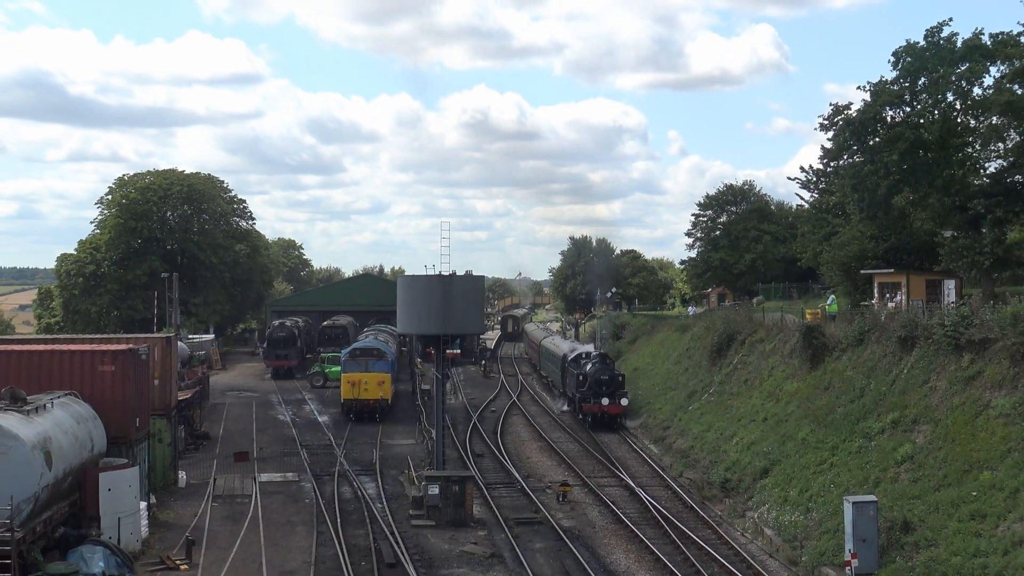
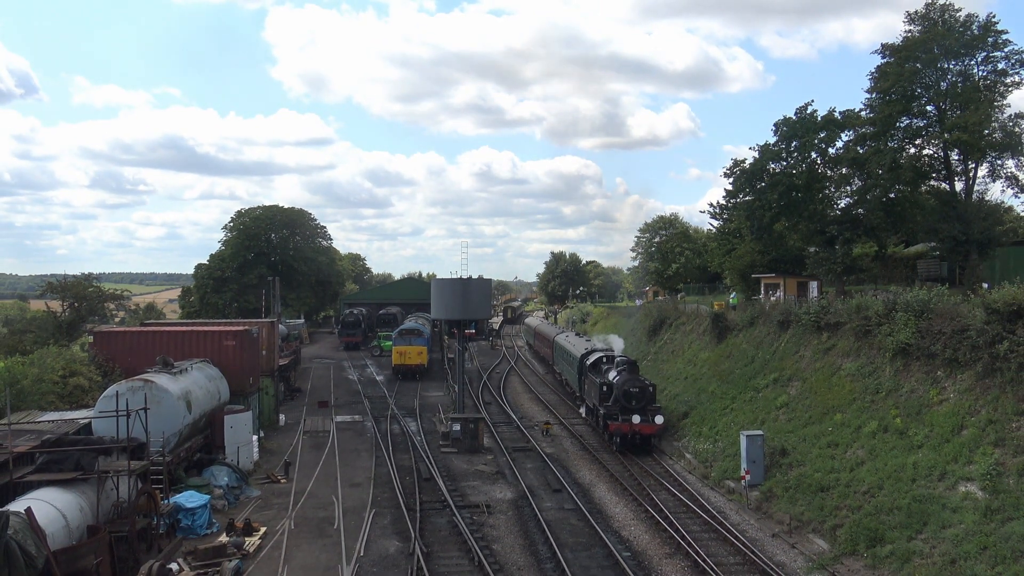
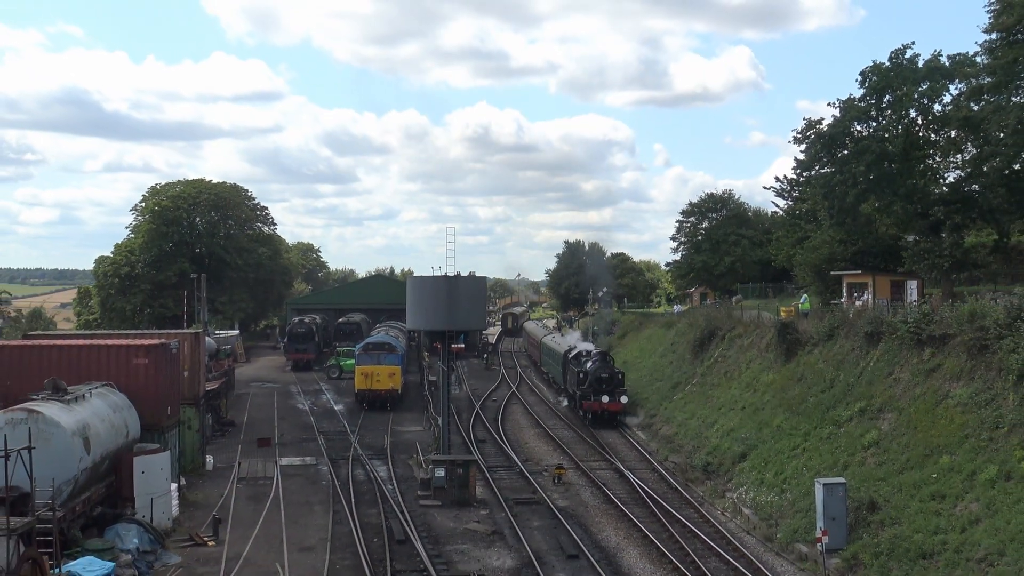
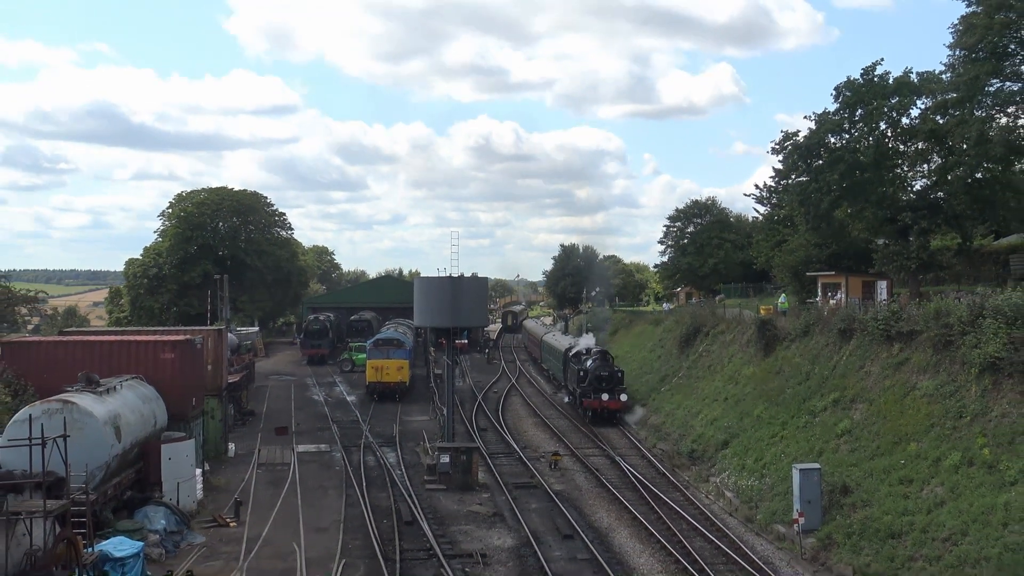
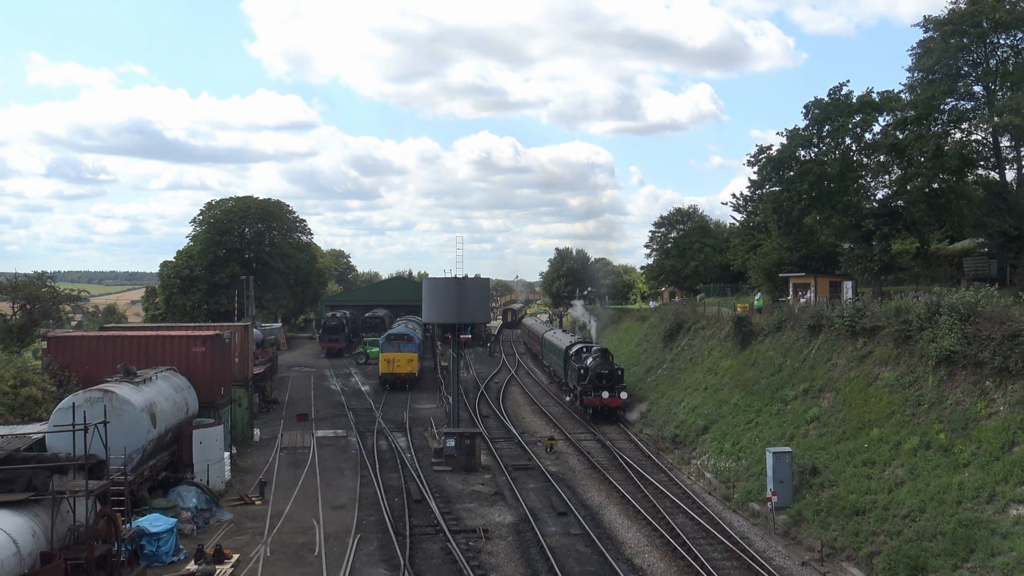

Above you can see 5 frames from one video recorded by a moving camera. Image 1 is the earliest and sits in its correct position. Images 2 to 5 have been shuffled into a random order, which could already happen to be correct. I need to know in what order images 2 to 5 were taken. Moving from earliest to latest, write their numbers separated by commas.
3, 4, 5, 2
